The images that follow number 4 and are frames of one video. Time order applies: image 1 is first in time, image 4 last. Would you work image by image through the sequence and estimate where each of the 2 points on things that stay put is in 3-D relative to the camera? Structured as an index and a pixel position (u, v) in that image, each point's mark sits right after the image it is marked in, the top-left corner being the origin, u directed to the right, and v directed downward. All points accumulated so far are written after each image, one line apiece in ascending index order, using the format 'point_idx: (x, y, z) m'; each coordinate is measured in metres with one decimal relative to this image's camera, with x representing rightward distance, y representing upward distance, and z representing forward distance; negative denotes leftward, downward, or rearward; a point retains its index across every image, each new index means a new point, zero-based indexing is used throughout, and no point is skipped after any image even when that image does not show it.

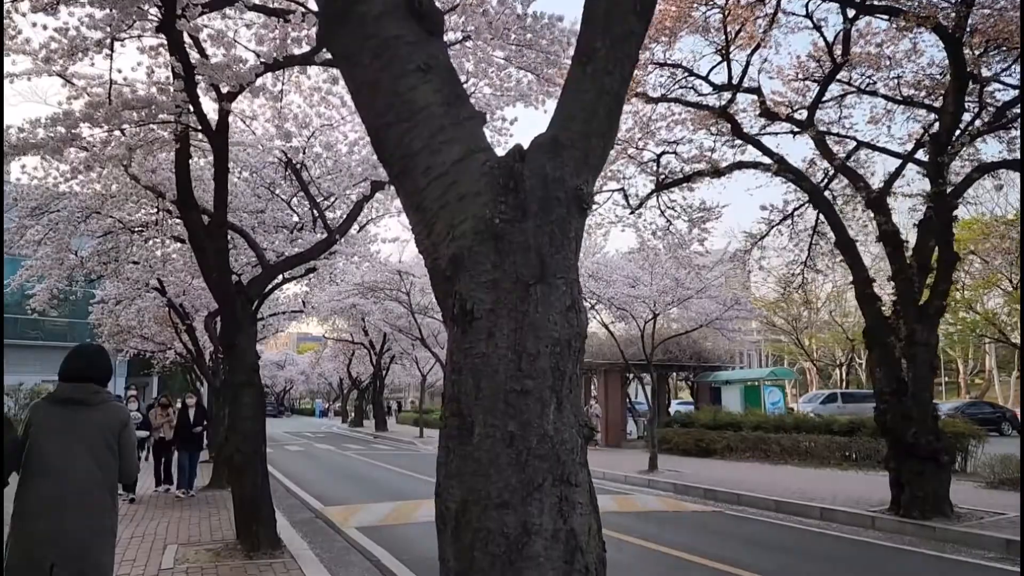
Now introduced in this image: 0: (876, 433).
0: (+8.7, -3.4, +19.5) m
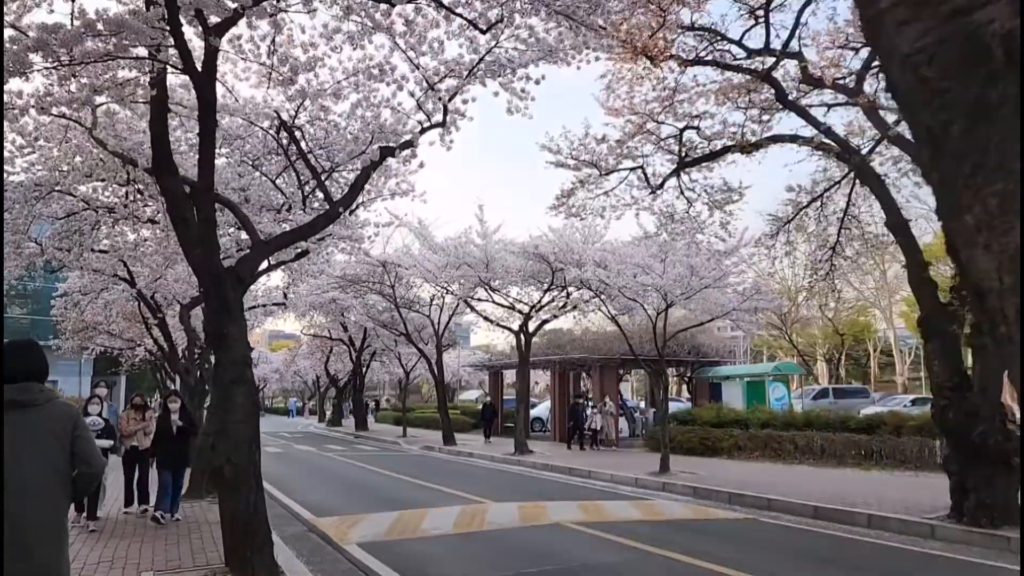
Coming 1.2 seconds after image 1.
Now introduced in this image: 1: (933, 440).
0: (+8.7, -3.2, +18.5) m
1: (+9.0, -3.2, +17.5) m
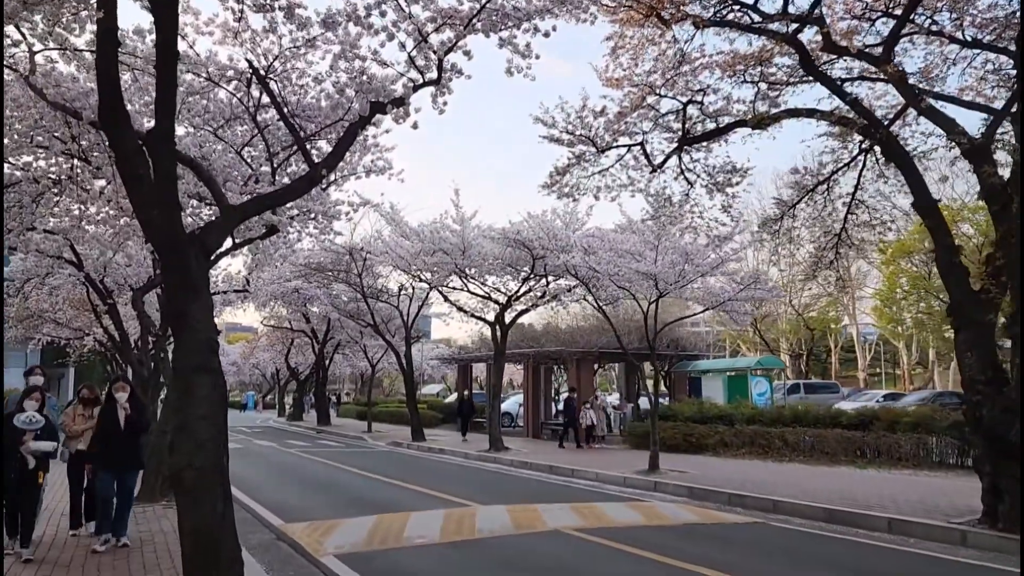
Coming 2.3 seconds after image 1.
0: (+8.3, -3.0, +17.8) m
1: (+8.6, -3.1, +16.8) m
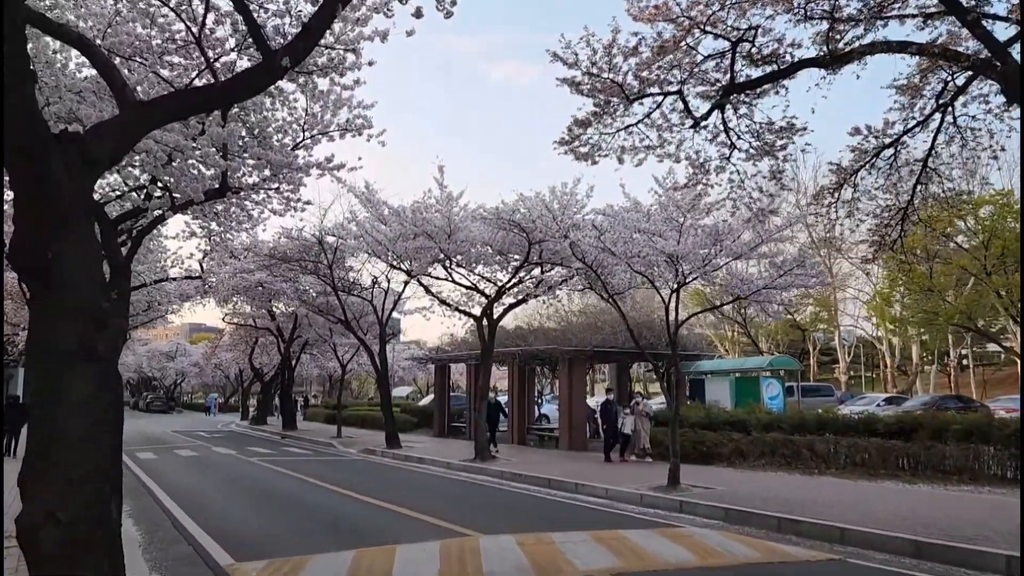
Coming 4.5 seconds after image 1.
0: (+8.2, -2.8, +15.7) m
1: (+8.5, -2.9, +14.7) m
